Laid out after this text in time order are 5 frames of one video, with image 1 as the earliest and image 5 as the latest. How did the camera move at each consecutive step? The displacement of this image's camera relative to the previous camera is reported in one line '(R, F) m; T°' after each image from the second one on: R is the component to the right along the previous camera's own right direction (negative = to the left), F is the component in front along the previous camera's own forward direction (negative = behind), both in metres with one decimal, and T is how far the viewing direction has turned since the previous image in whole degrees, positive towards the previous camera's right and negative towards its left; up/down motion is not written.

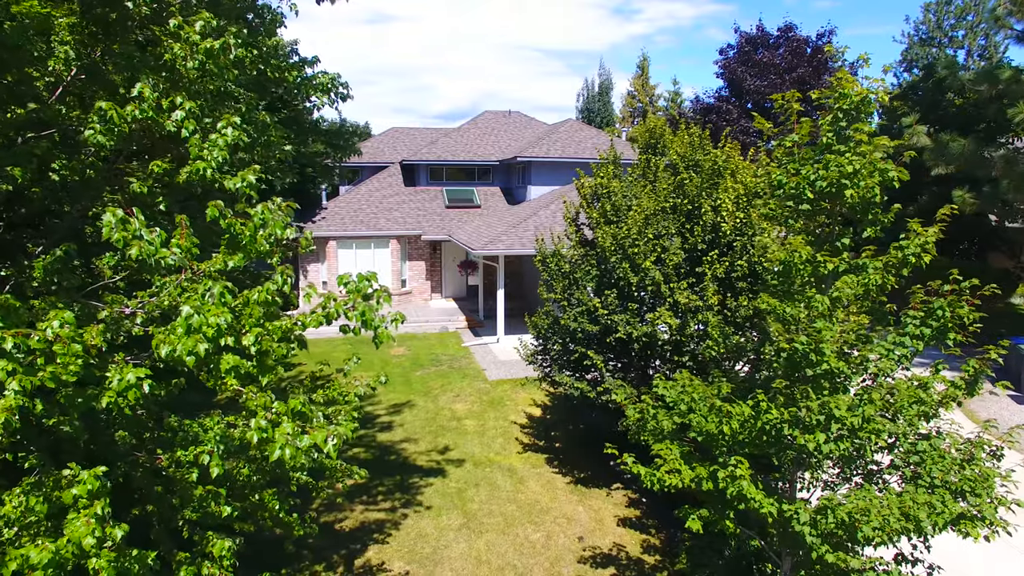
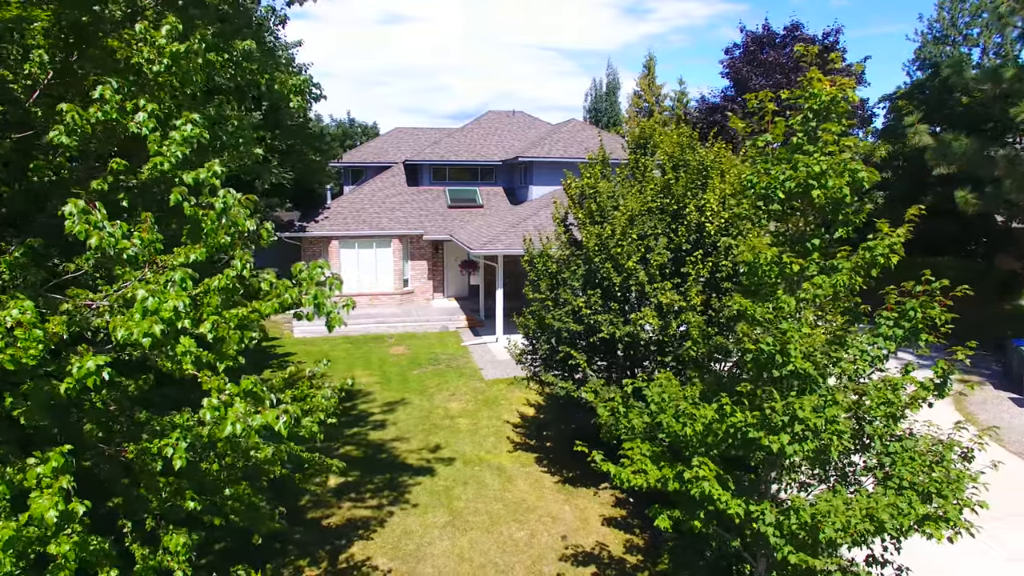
(+0.3, 0.0) m; -1°
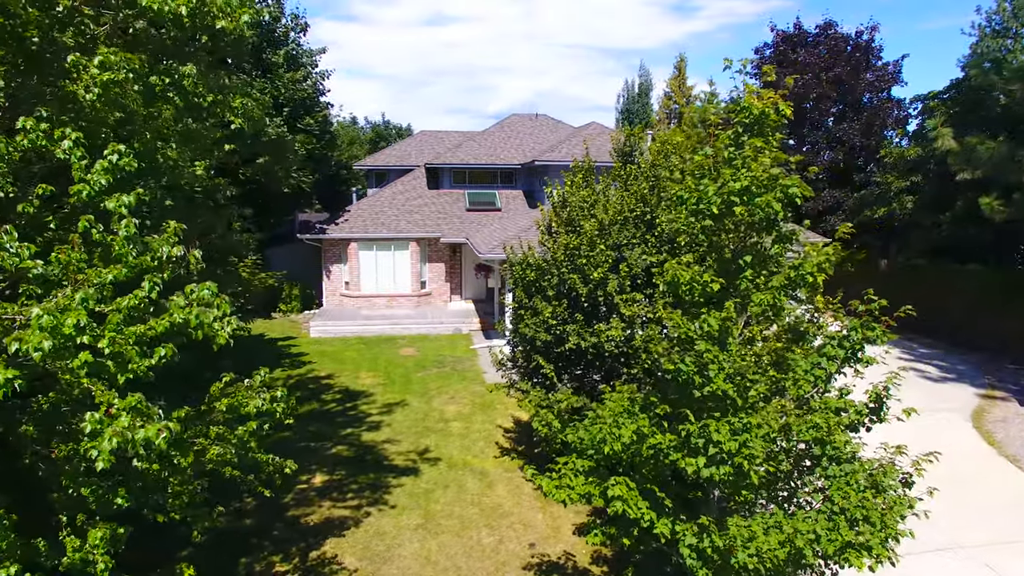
(+0.9, -0.1) m; -4°
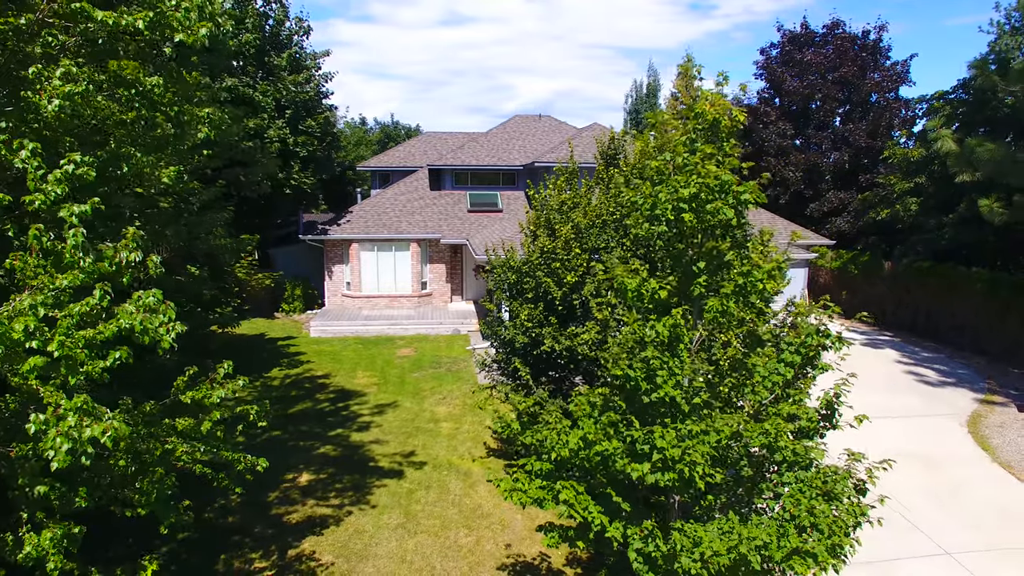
(+0.5, -0.1) m; -1°
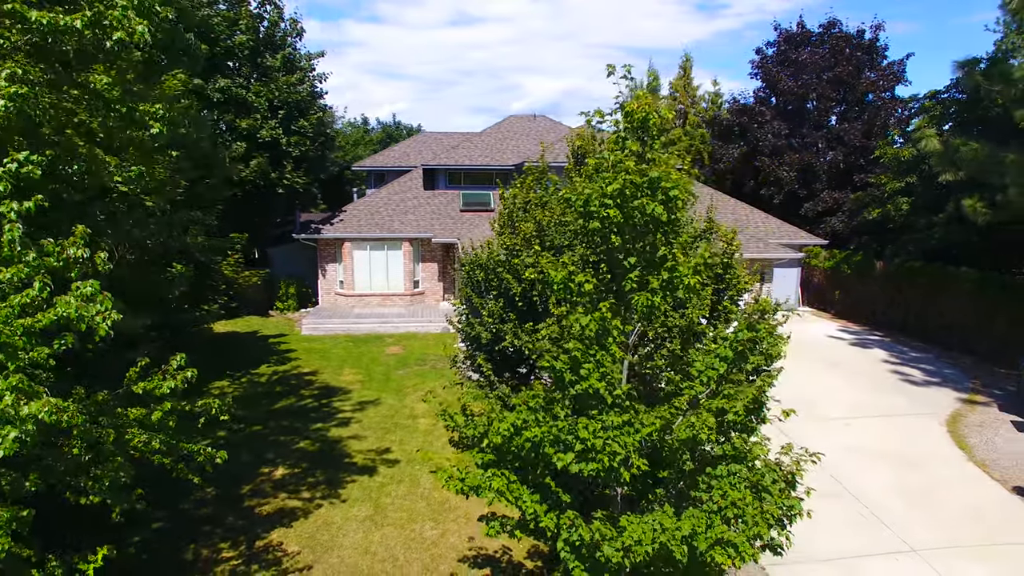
(+0.6, -0.1) m; -1°
